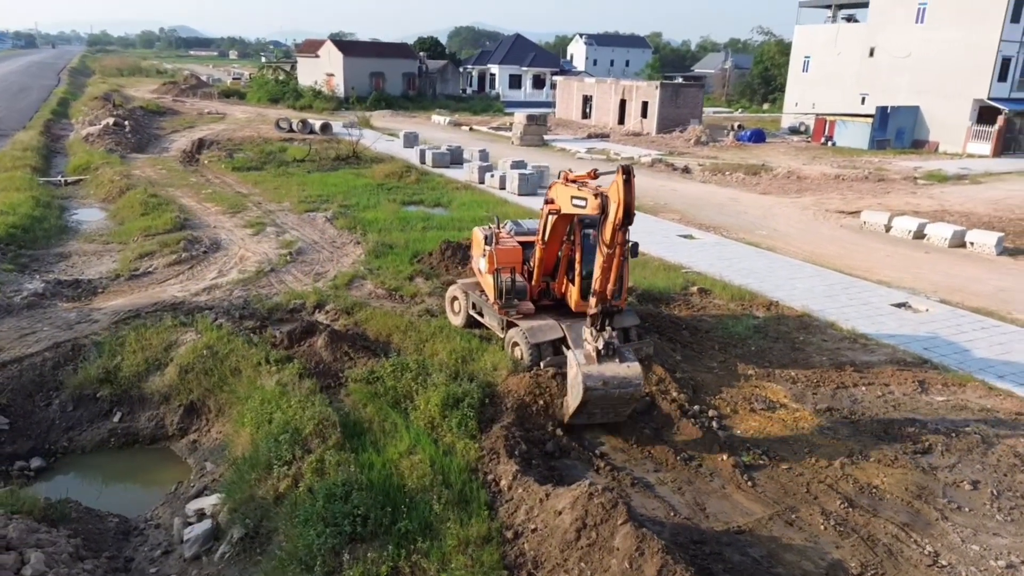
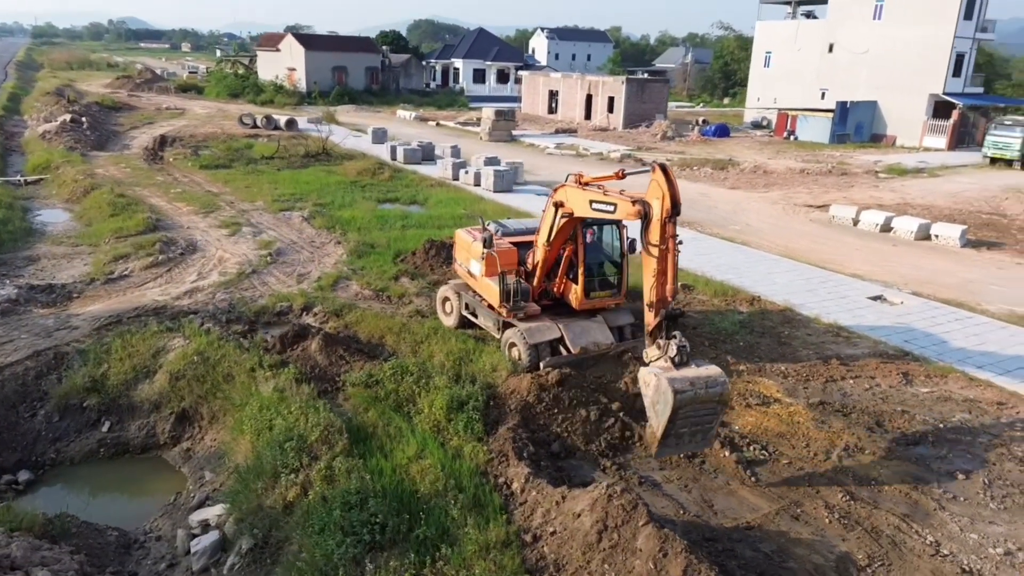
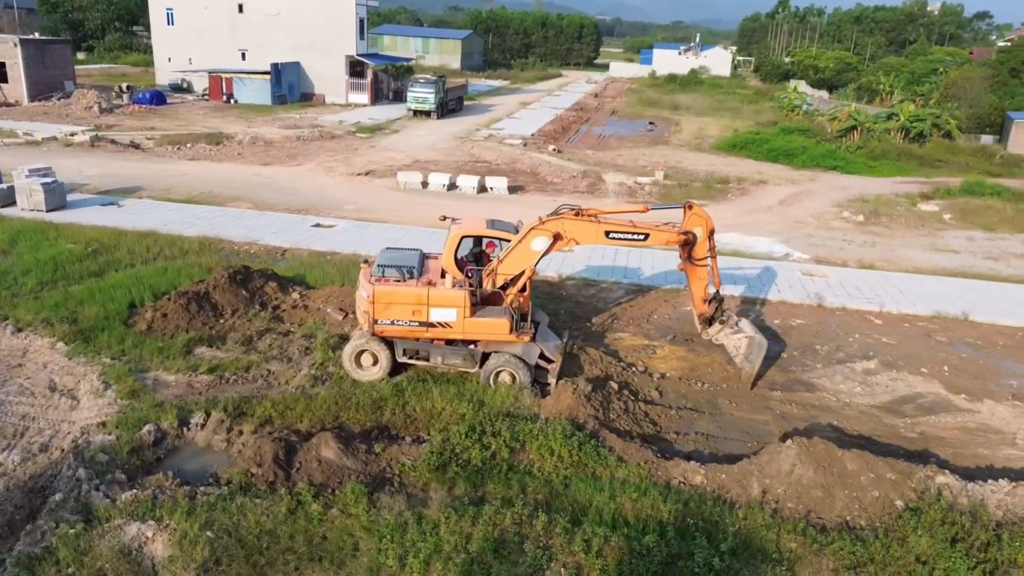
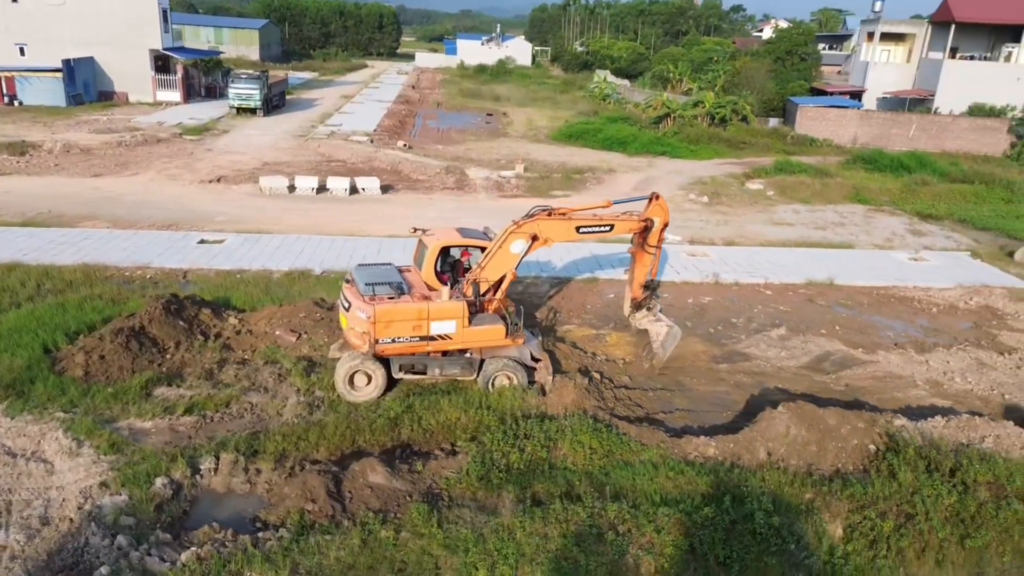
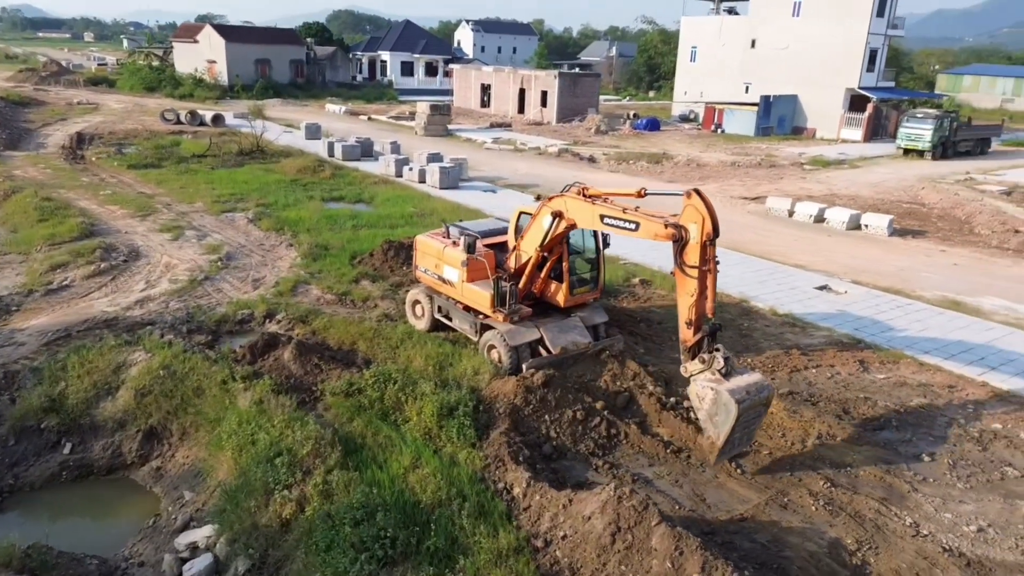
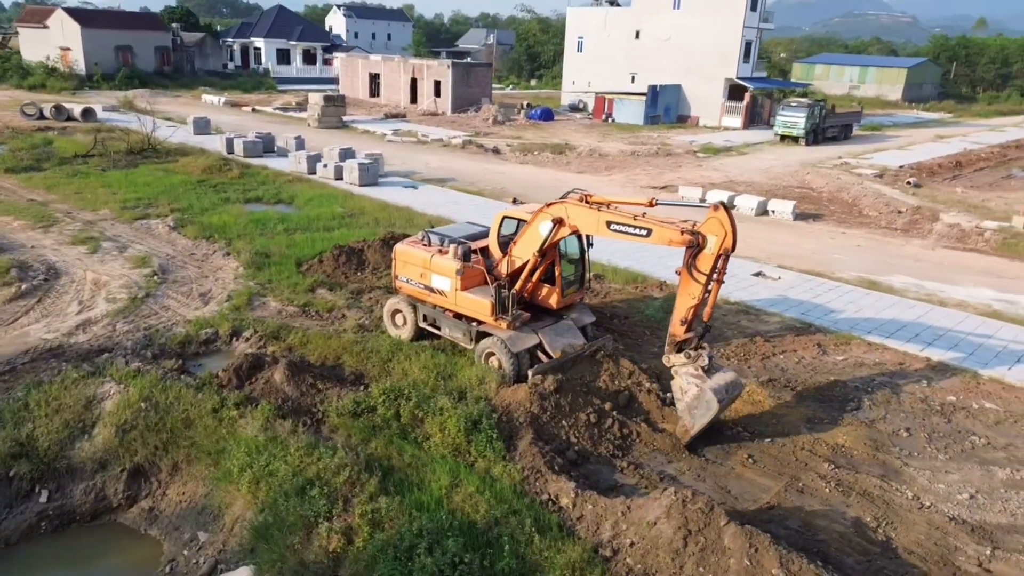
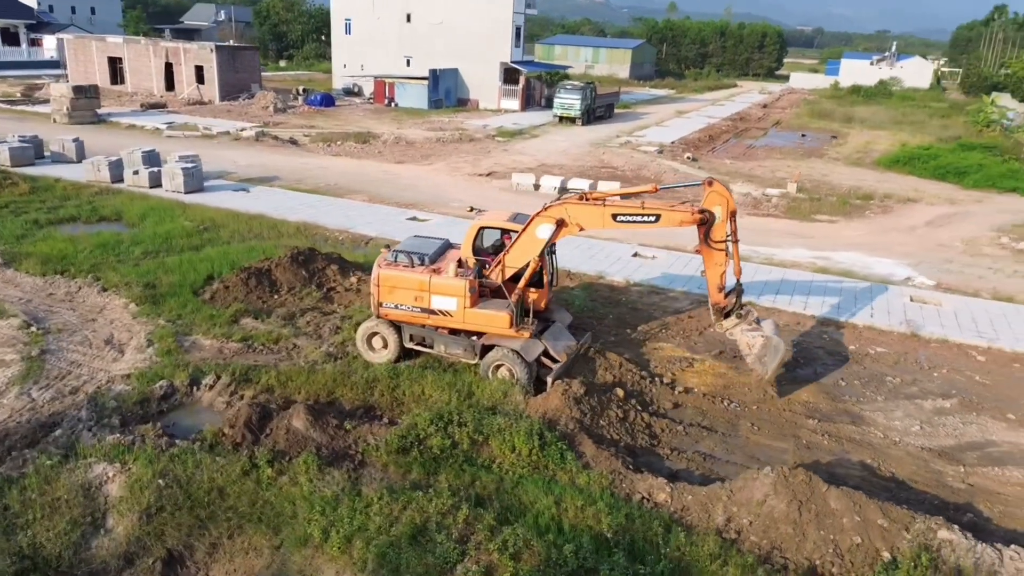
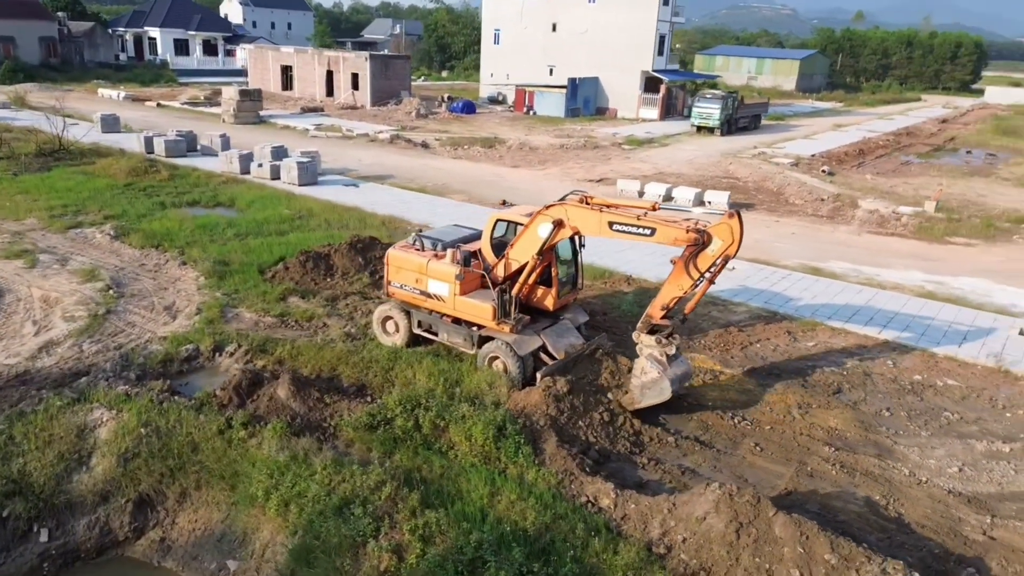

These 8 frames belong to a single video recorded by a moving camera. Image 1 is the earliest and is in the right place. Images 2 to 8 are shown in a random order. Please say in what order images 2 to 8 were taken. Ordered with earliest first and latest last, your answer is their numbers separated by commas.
2, 5, 6, 8, 7, 3, 4
